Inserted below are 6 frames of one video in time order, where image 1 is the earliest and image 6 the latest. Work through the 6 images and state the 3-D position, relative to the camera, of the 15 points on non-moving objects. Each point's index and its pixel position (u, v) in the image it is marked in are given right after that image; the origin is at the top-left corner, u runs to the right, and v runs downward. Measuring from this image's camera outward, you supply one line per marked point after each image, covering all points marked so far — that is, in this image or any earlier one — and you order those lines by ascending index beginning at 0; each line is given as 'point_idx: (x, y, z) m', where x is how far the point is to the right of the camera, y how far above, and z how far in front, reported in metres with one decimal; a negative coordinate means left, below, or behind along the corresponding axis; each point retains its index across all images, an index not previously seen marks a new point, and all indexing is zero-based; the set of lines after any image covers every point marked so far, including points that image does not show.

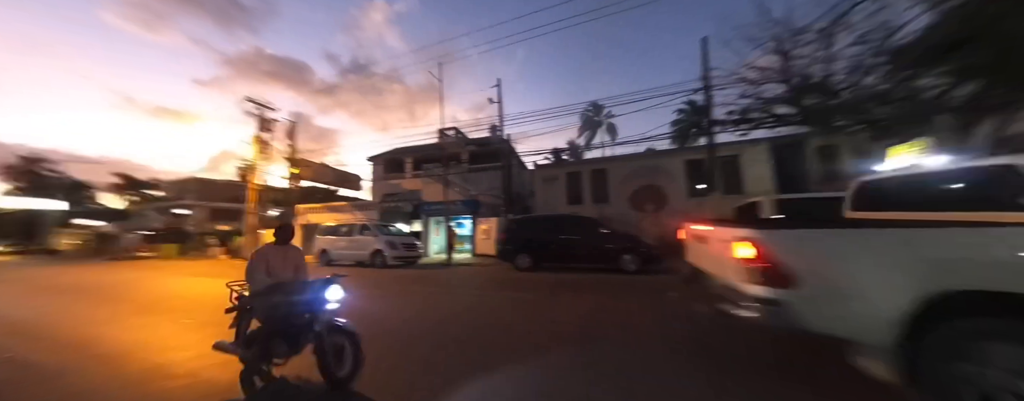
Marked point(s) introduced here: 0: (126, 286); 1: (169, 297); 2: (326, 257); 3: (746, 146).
0: (-16.1, -3.5, +12.4) m
1: (-11.1, -3.2, +9.8) m
2: (-9.6, -2.9, +15.5) m
3: (+11.3, +2.7, +14.7) m
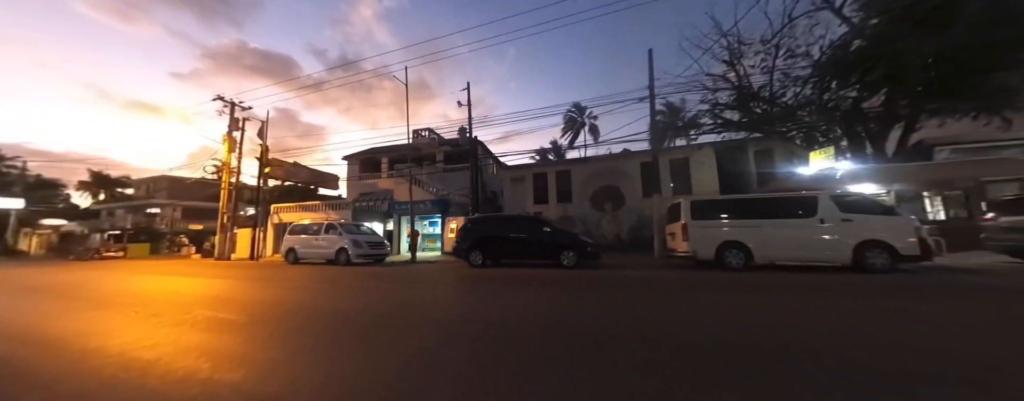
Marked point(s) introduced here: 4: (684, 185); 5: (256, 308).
0: (-17.9, -3.5, +12.6) m
1: (-12.8, -3.2, +10.1) m
2: (-11.5, -2.9, +15.8) m
3: (+9.4, +2.7, +15.7) m
4: (+9.1, +0.9, +16.0) m
5: (-5.3, -2.6, +7.2) m
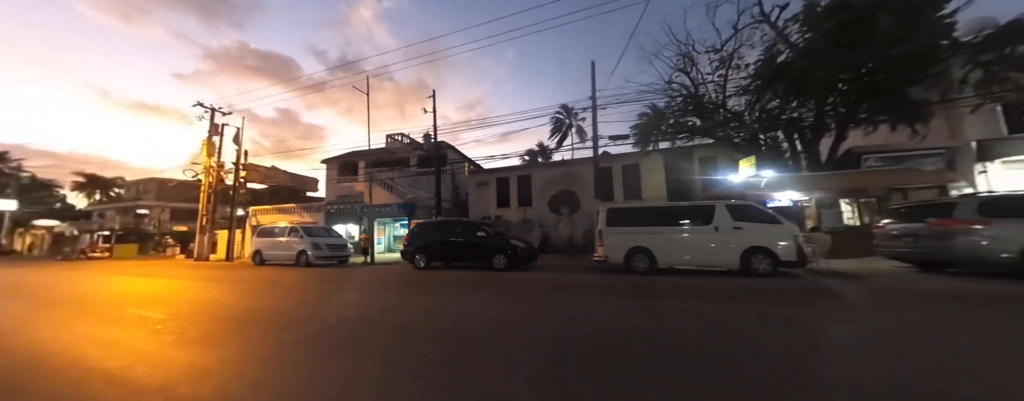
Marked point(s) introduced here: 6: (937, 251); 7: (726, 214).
0: (-20.3, -3.7, +13.3) m
1: (-15.2, -3.4, +10.8) m
2: (-13.8, -3.1, +16.5) m
3: (+7.1, +2.4, +16.3) m
4: (+6.7, +0.6, +16.6) m
5: (-7.7, -2.8, +7.9) m
6: (+10.7, -1.3, +7.6) m
7: (+6.1, -0.4, +8.6) m
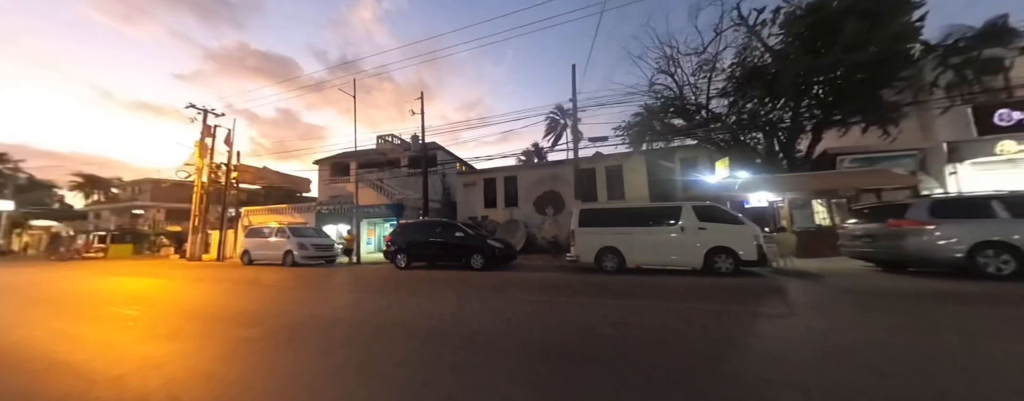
0: (-21.1, -3.8, +13.6) m
1: (-16.0, -3.4, +11.0) m
2: (-14.6, -3.1, +16.8) m
3: (+6.2, +2.4, +16.5) m
4: (+5.9, +0.6, +16.8) m
5: (-8.5, -2.9, +8.1) m
6: (+9.8, -1.3, +7.8) m
7: (+5.2, -0.4, +8.8) m
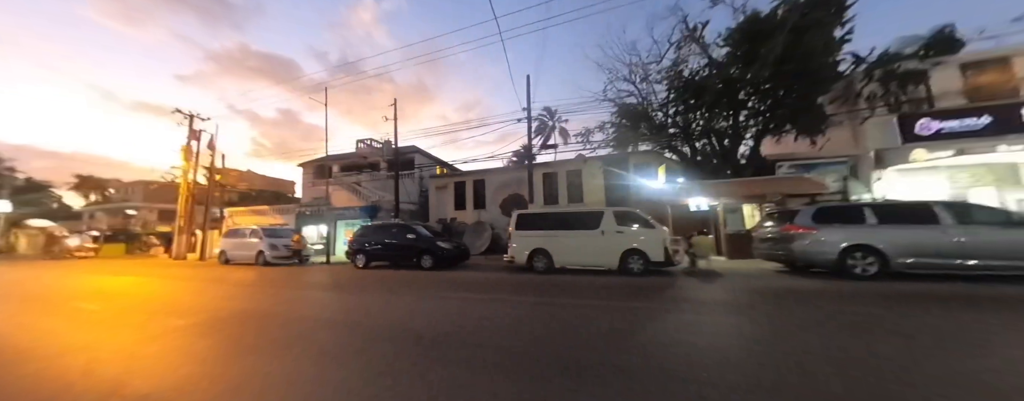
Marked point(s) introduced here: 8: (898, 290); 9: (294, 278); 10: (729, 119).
0: (-23.2, -3.9, +14.5) m
1: (-18.1, -3.6, +11.9) m
2: (-16.7, -3.3, +17.6) m
3: (+4.2, +2.2, +17.3) m
4: (+3.8, +0.4, +17.6) m
5: (-10.6, -3.0, +8.9) m
6: (+7.7, -1.5, +8.5) m
7: (+3.1, -0.6, +9.6) m
8: (+8.6, -2.0, +6.7) m
9: (-8.9, -3.2, +12.4) m
10: (+10.5, +4.0, +14.7) m
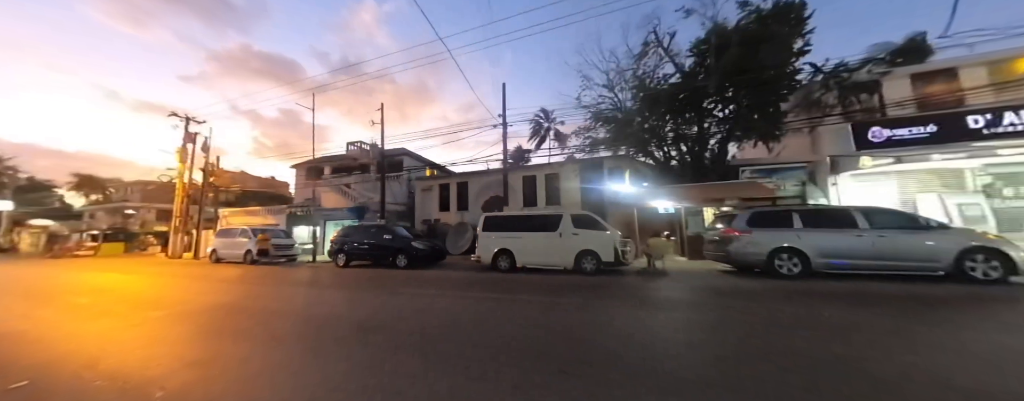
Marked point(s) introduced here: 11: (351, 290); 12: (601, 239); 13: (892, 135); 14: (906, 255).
0: (-24.4, -3.9, +15.2) m
1: (-19.4, -3.6, +12.6) m
2: (-17.9, -3.3, +18.4) m
3: (+3.0, +2.1, +17.9) m
4: (+2.6, +0.3, +18.2) m
5: (-11.9, -3.1, +9.6) m
6: (+6.5, -1.6, +9.2) m
7: (+1.9, -0.7, +10.2) m
8: (+7.3, -2.1, +7.4) m
9: (-10.2, -3.3, +13.1) m
10: (+9.3, +3.8, +15.3) m
11: (-5.2, -2.9, +9.6) m
12: (+2.9, -1.3, +9.8) m
13: (+14.9, +2.5, +11.9) m
14: (+9.6, -1.3, +7.4) m
